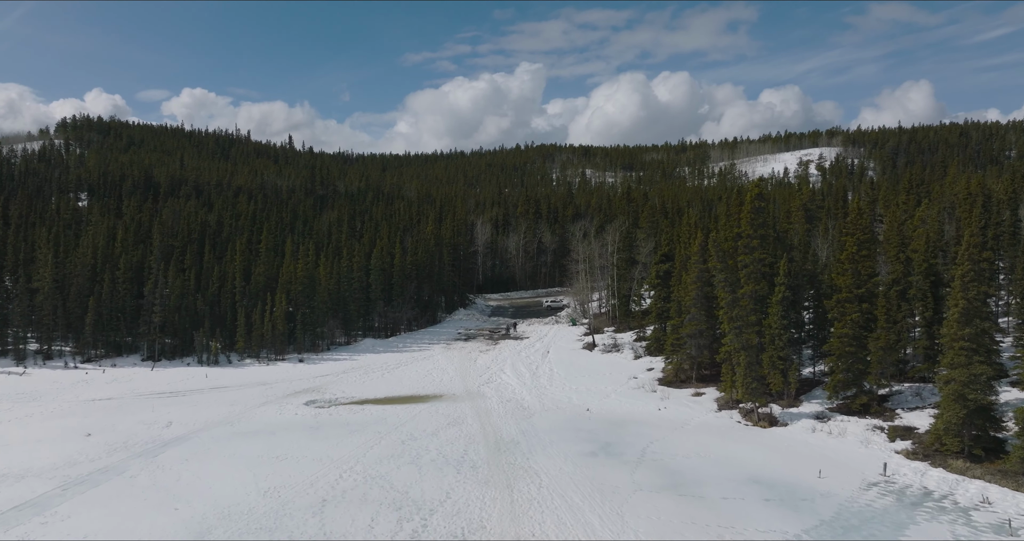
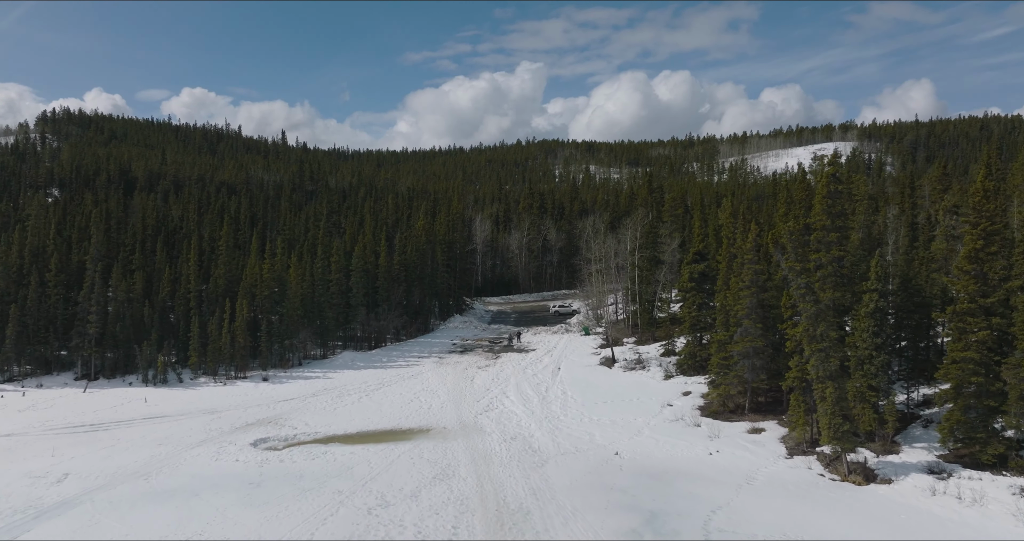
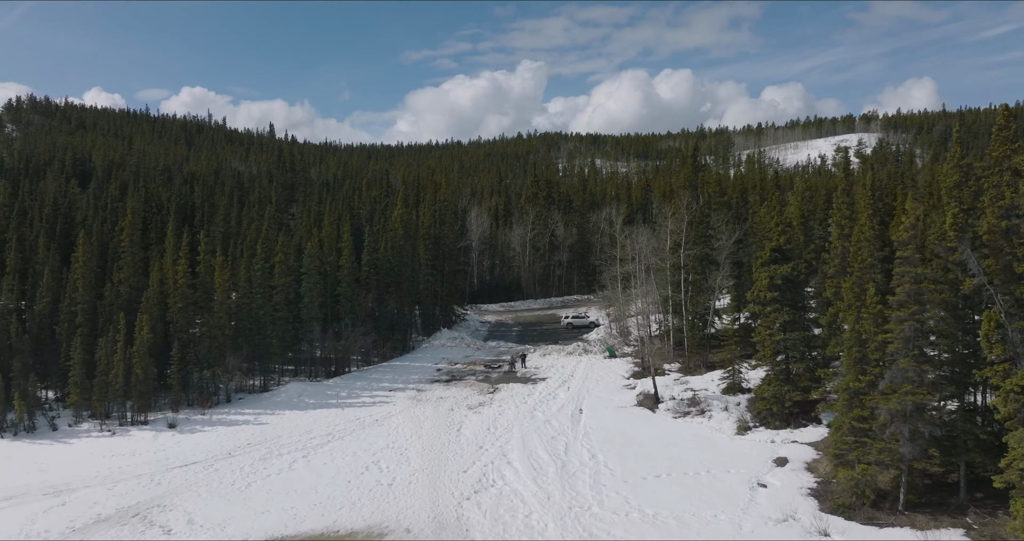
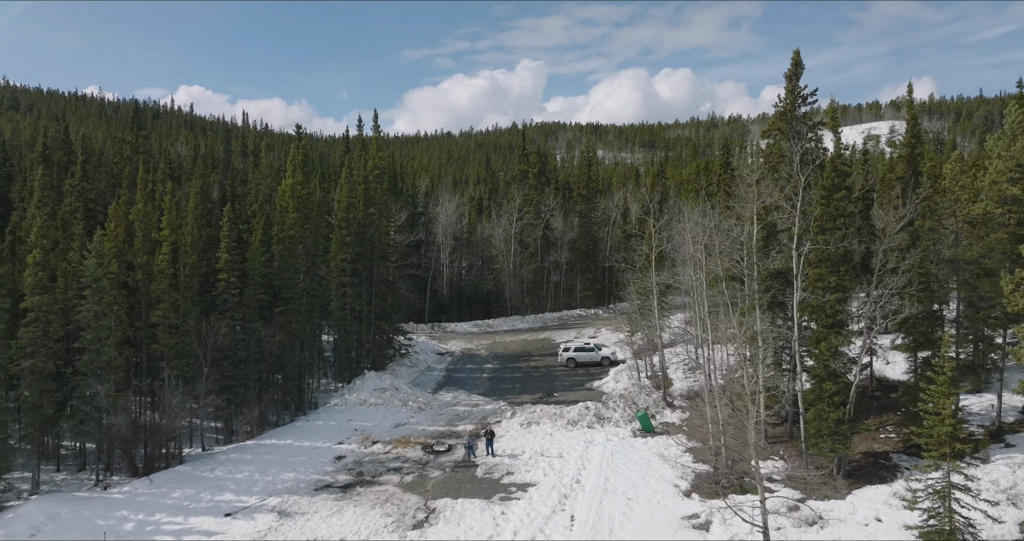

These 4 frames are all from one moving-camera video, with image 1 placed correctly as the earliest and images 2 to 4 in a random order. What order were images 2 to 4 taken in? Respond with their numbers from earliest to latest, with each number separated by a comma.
2, 3, 4
